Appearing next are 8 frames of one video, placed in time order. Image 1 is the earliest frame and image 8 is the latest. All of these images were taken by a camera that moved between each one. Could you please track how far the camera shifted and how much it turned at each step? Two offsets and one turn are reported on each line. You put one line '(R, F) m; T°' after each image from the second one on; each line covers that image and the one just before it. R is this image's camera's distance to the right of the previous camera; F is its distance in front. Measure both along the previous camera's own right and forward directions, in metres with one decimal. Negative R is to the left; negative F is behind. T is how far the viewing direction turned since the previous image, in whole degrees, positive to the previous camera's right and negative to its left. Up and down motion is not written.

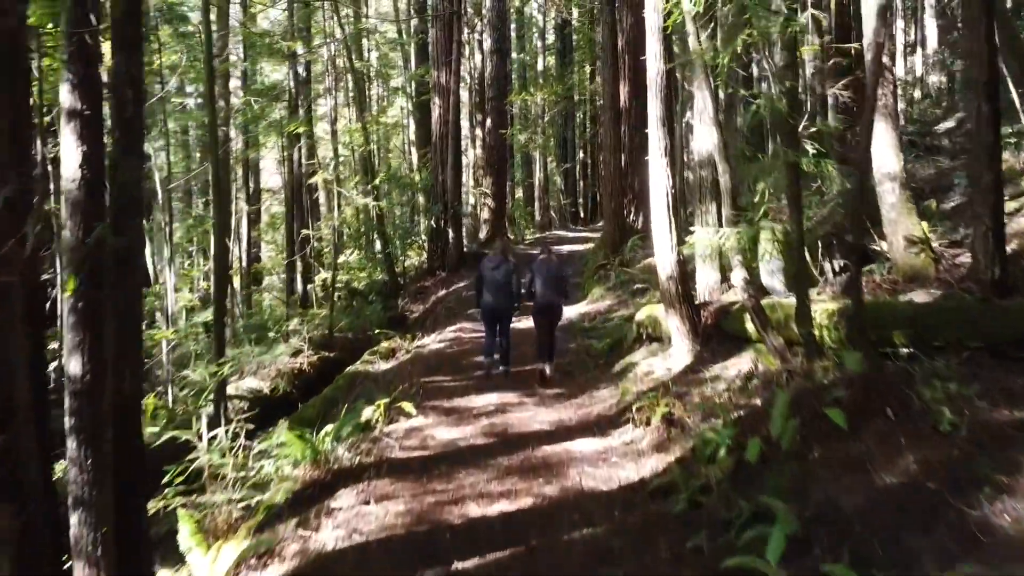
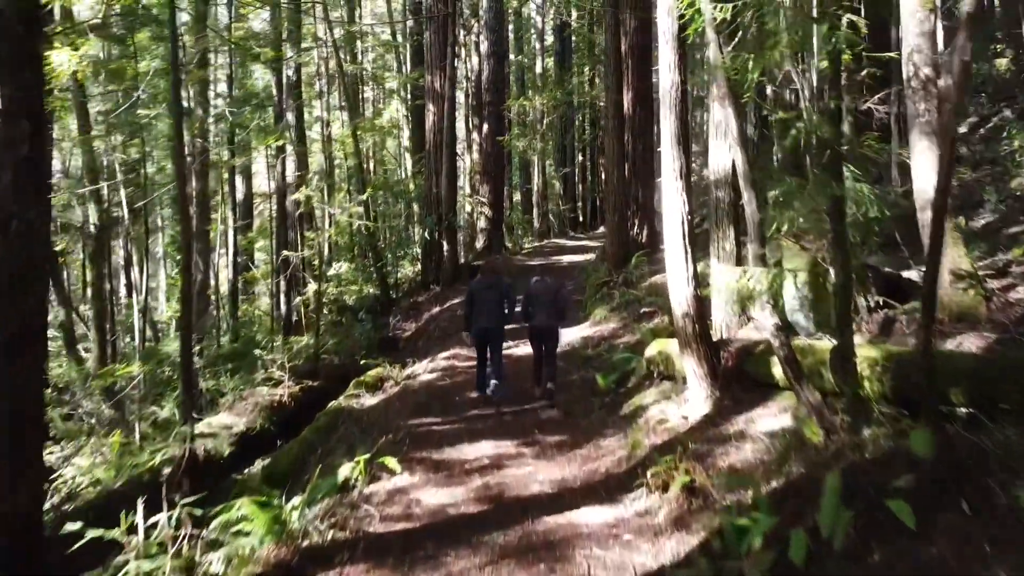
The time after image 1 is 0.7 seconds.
(0.0, +0.7) m; 0°
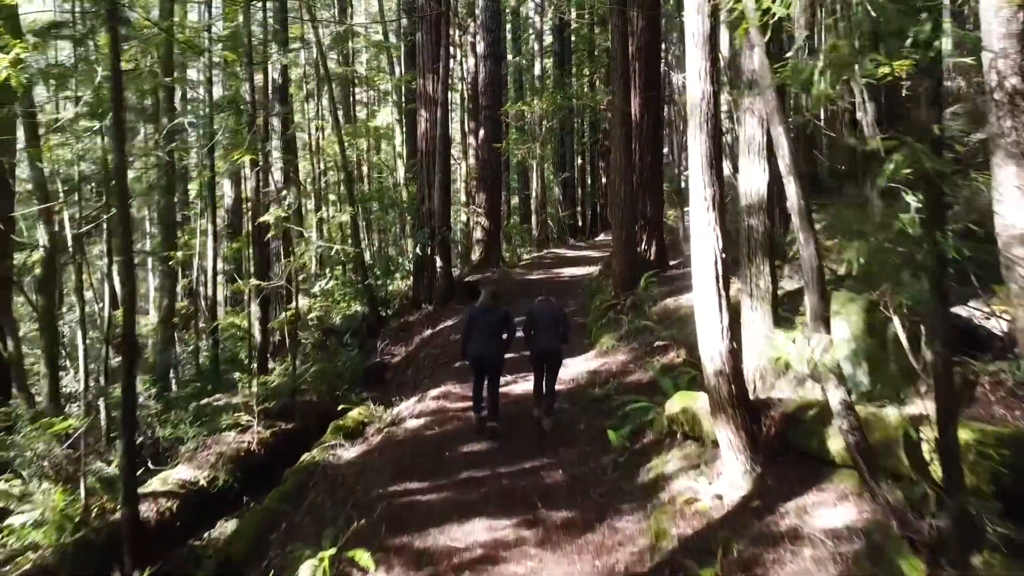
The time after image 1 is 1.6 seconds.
(0.0, +1.0) m; 0°
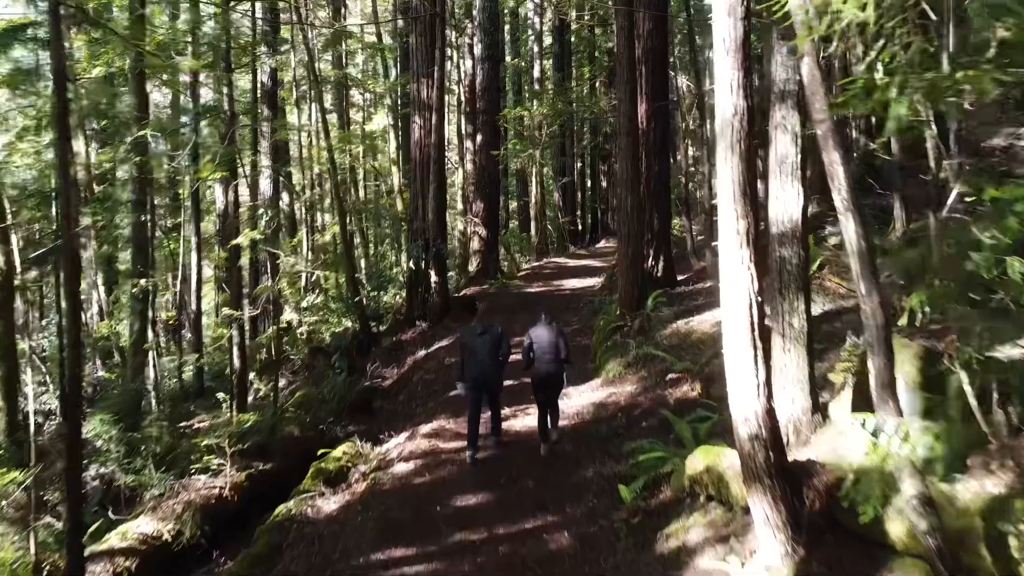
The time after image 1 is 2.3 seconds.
(0.0, +0.7) m; 0°
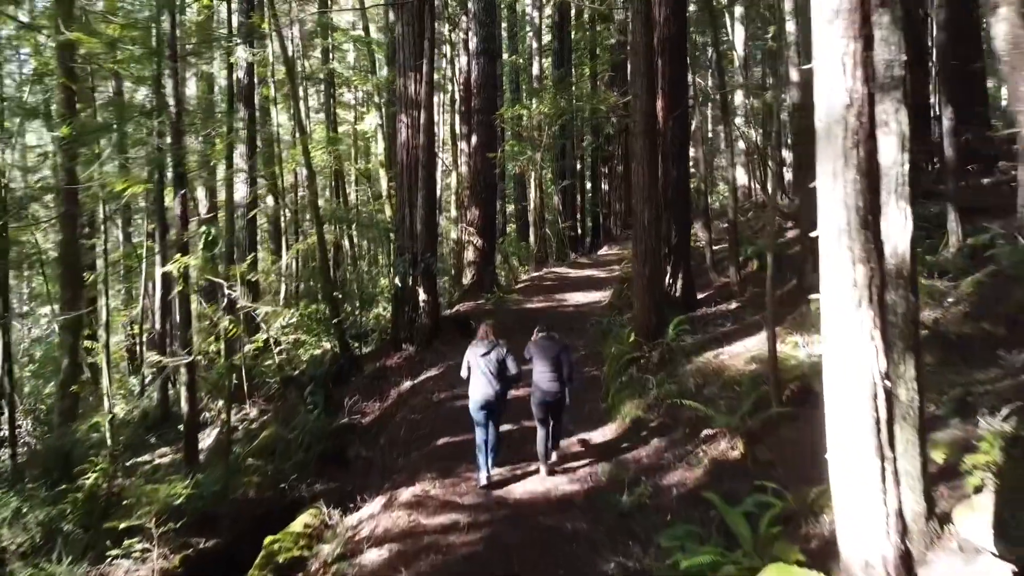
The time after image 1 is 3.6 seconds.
(0.0, +1.4) m; 0°
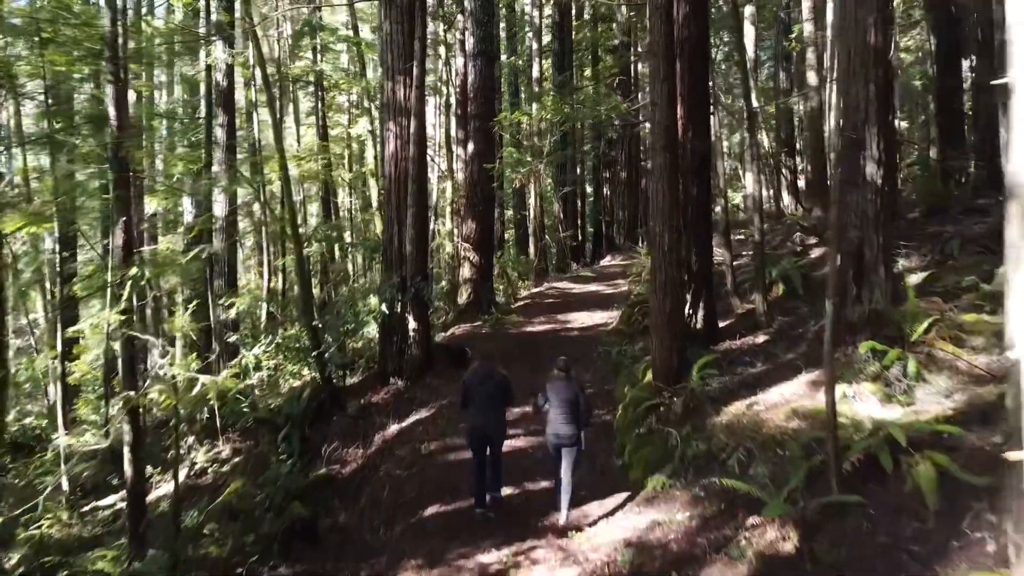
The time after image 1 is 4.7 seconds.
(0.0, +1.2) m; 0°
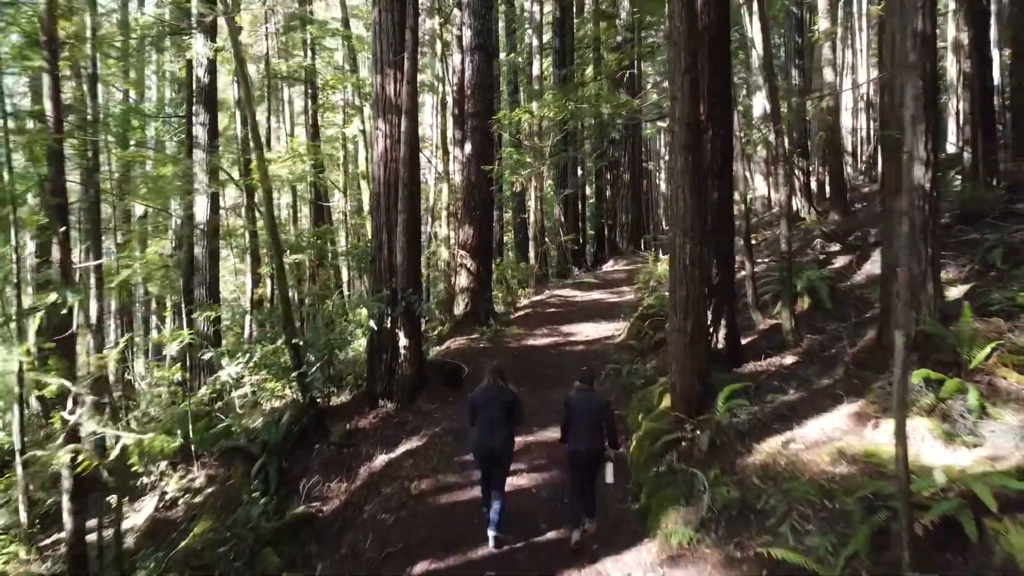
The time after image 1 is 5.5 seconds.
(0.0, +0.9) m; 0°
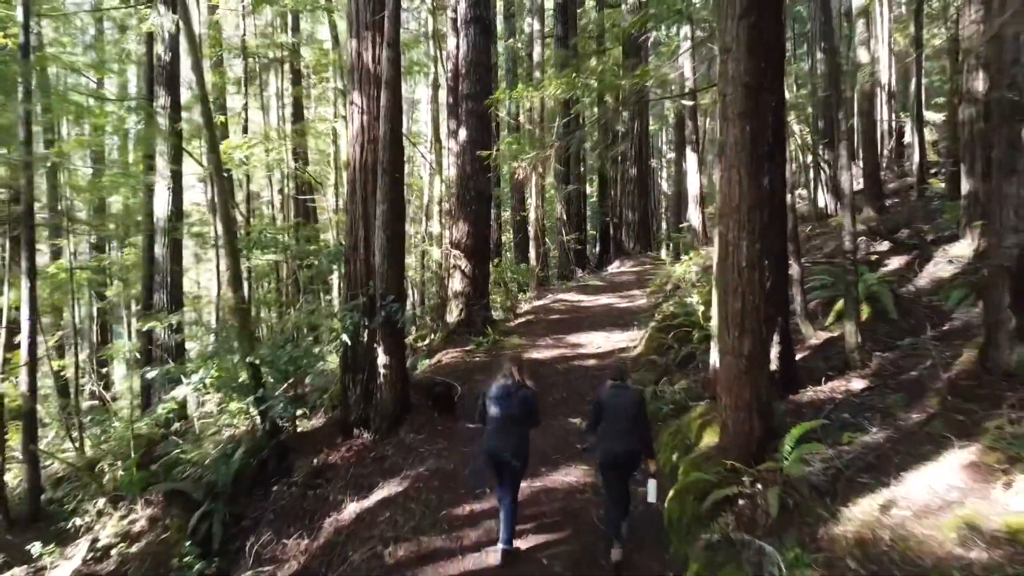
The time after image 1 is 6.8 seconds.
(0.0, +1.6) m; 0°
